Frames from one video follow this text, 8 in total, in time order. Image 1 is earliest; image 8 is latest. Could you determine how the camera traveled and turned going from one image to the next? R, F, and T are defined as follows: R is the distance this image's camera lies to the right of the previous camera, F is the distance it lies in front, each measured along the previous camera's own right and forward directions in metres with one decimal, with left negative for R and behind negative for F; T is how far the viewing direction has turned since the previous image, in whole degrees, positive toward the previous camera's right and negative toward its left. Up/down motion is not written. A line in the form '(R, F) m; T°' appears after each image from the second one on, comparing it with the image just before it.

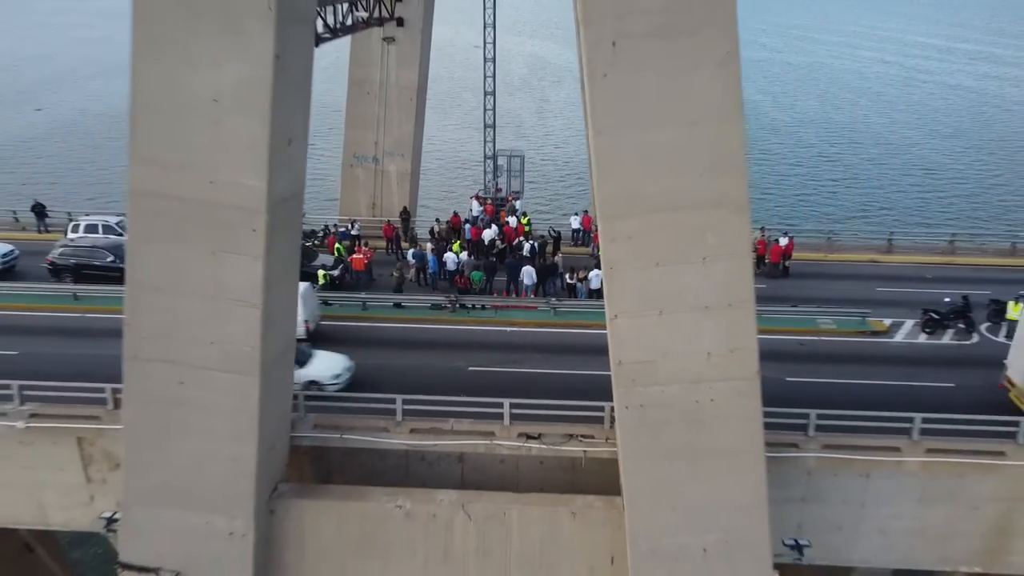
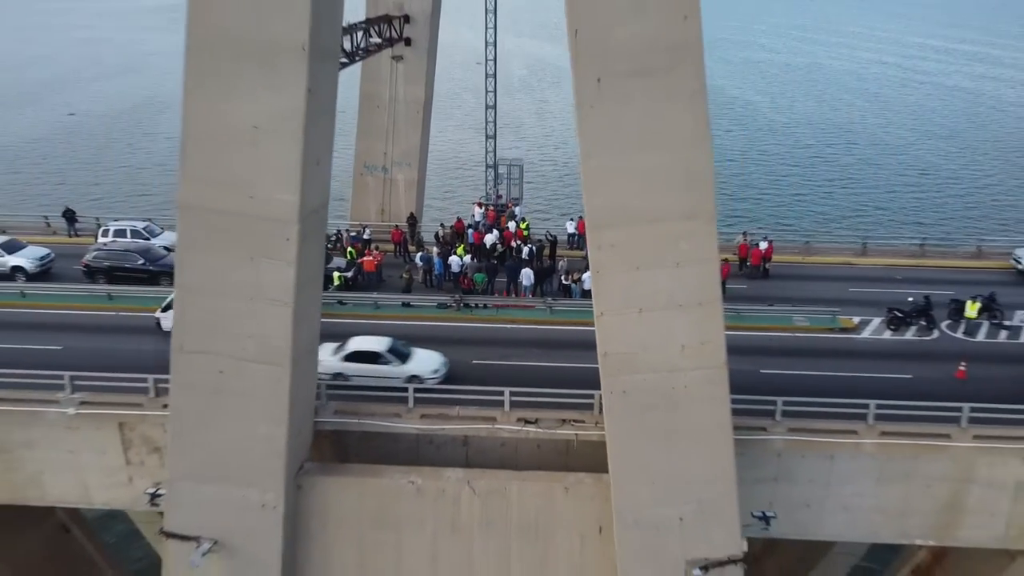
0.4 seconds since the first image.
(0.0, -0.9) m; 0°
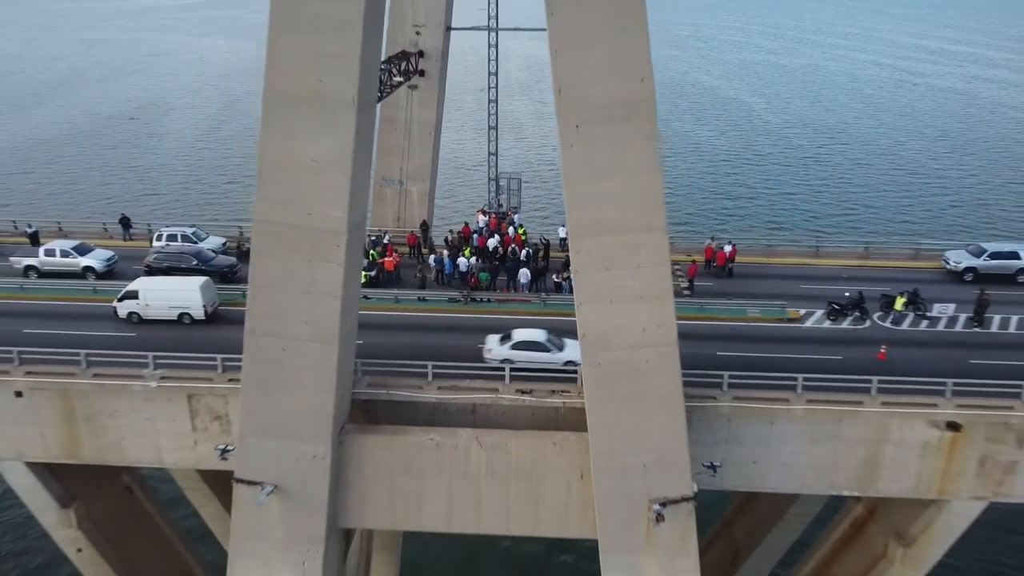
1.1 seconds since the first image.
(0.0, -2.0) m; 0°
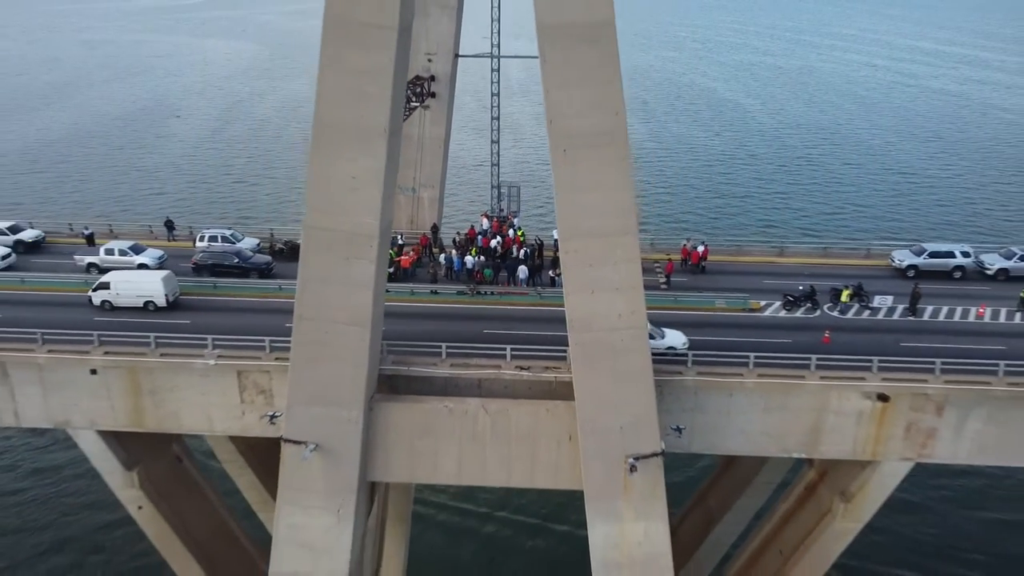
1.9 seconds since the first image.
(0.0, -2.1) m; 0°
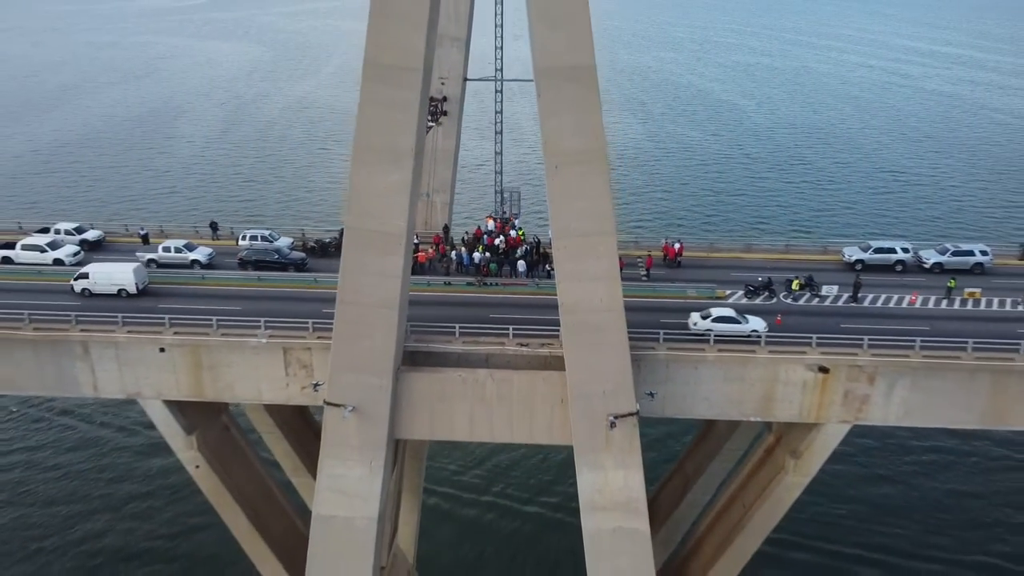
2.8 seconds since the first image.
(0.0, -2.6) m; 0°
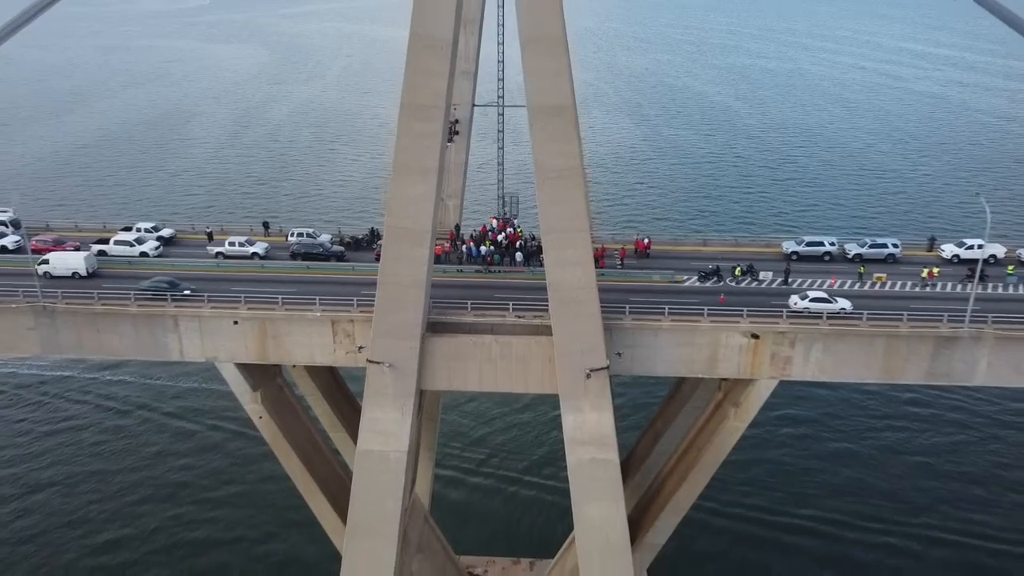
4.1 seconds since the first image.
(0.0, -4.3) m; 0°
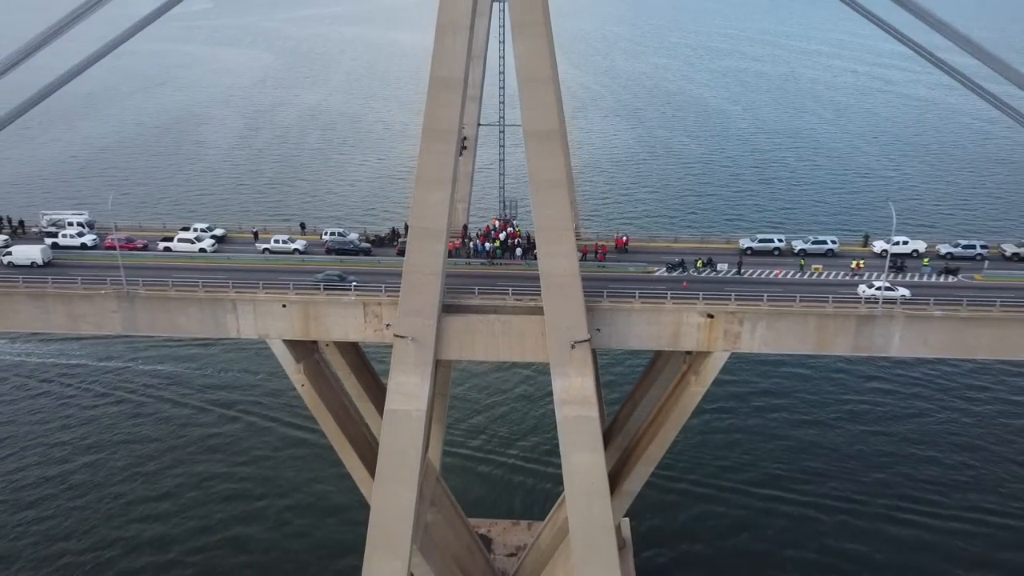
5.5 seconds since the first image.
(0.0, -4.4) m; 0°
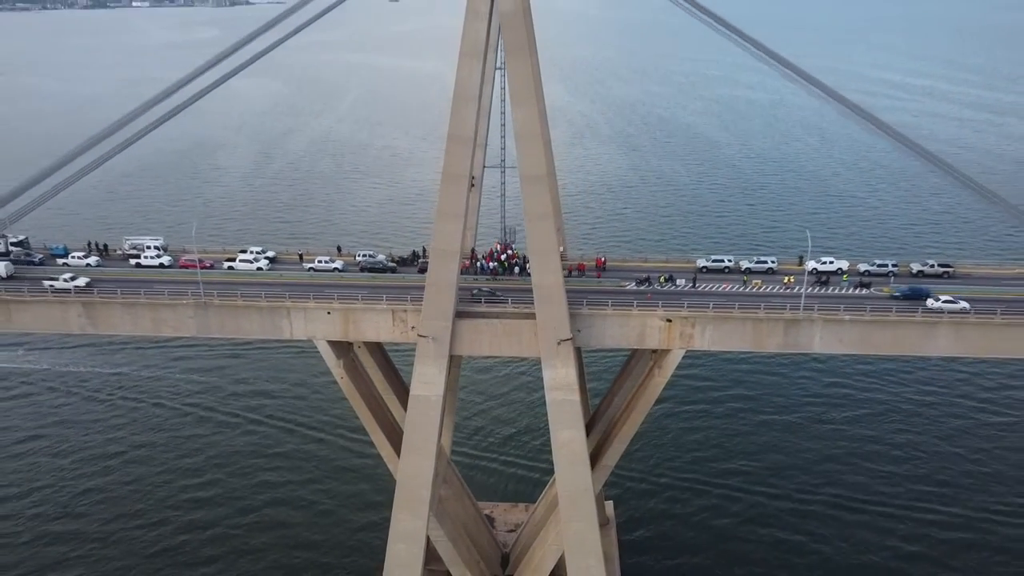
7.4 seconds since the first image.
(+0.1, -6.2) m; 0°
